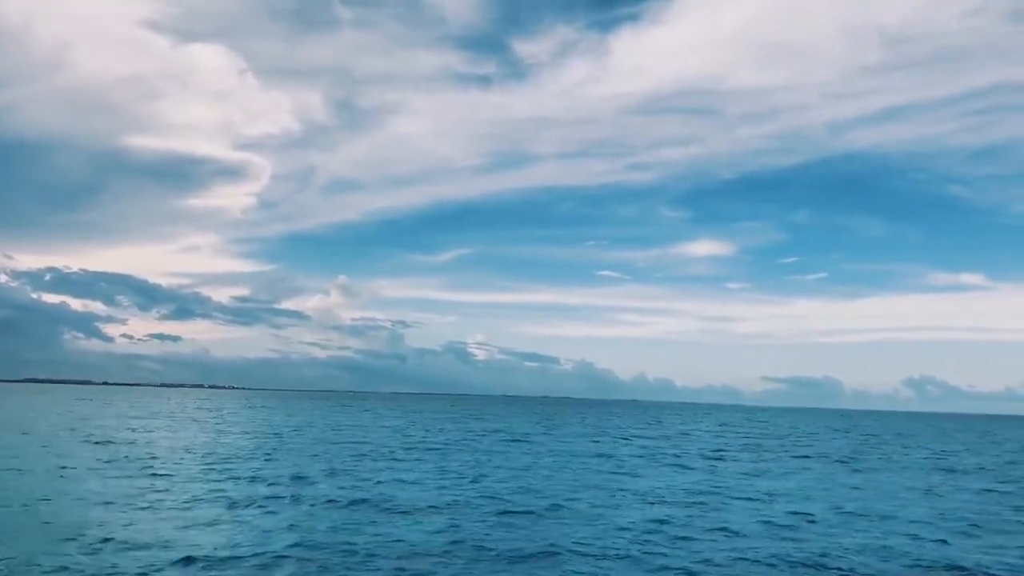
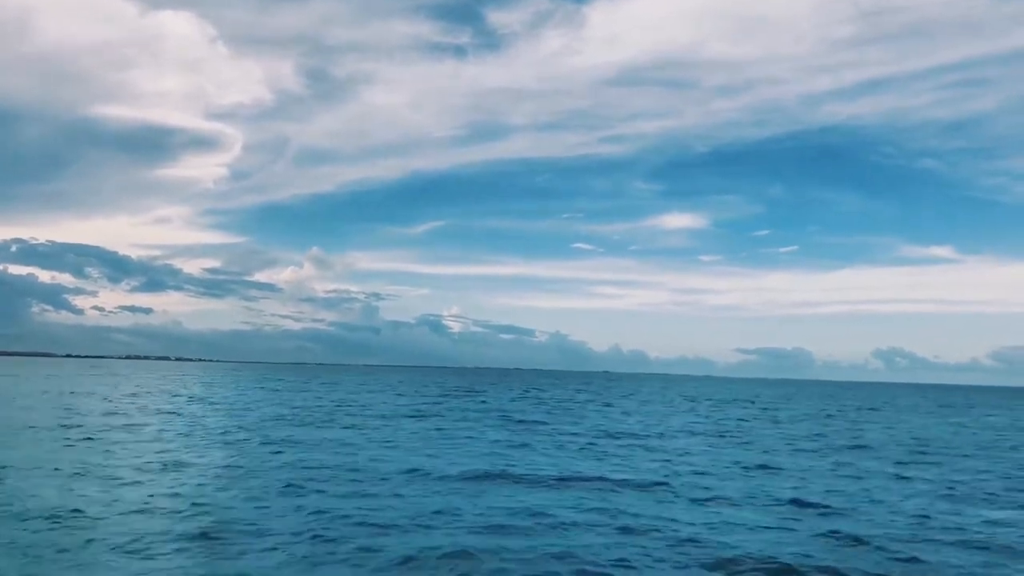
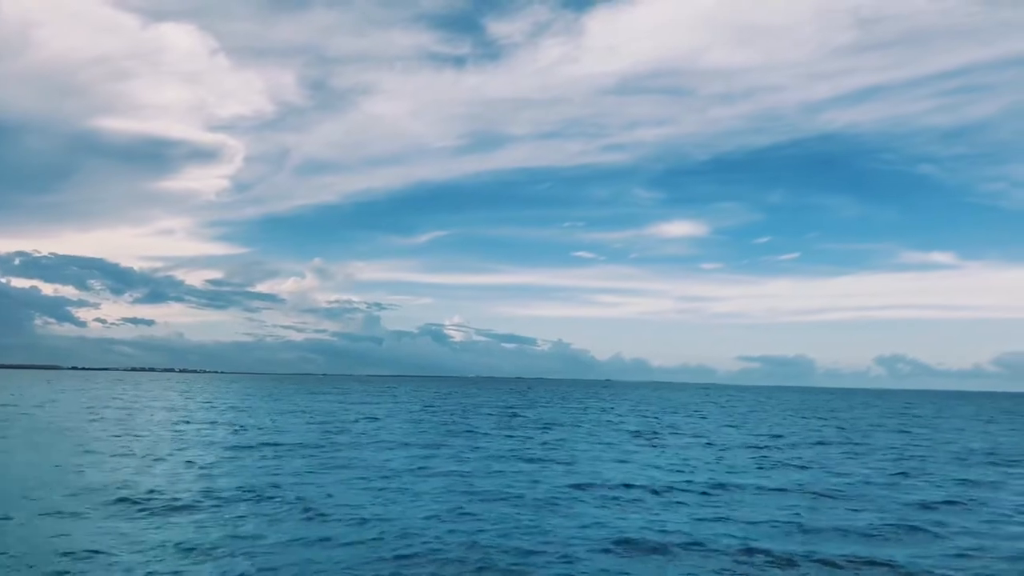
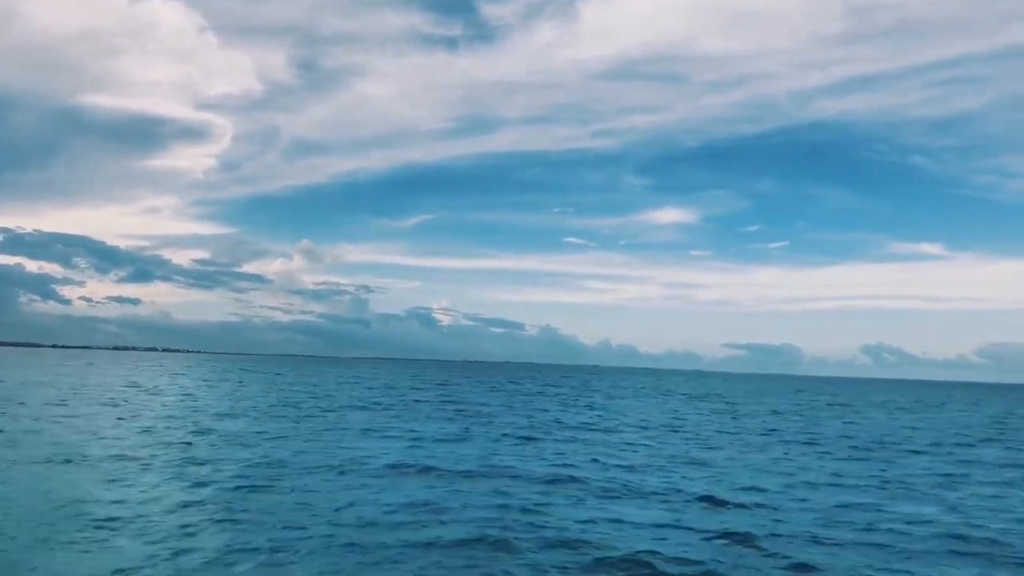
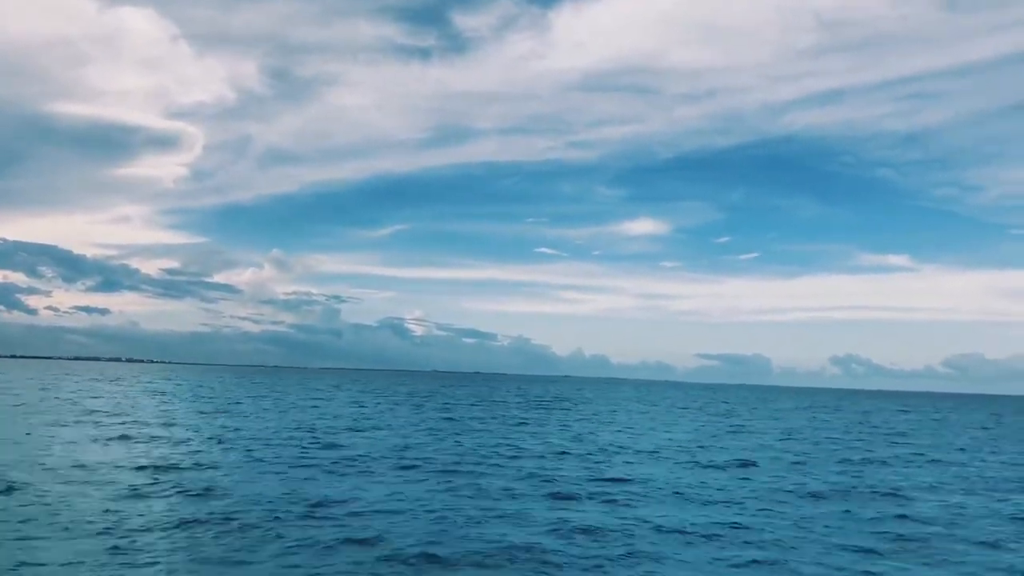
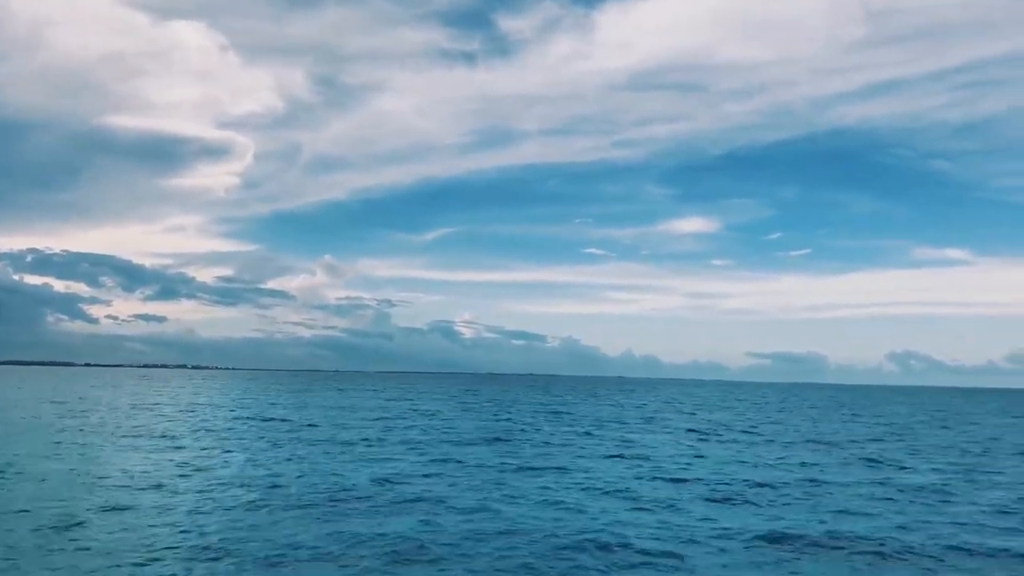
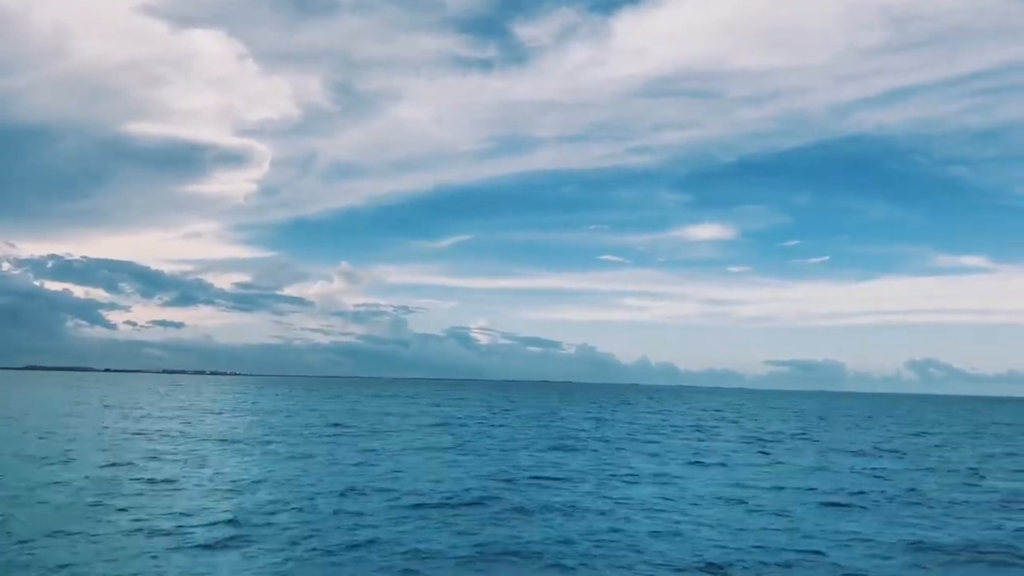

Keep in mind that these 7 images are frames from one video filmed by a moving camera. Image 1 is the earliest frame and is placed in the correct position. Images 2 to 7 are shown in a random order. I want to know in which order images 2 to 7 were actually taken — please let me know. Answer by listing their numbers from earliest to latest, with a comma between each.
7, 6, 3, 2, 4, 5
